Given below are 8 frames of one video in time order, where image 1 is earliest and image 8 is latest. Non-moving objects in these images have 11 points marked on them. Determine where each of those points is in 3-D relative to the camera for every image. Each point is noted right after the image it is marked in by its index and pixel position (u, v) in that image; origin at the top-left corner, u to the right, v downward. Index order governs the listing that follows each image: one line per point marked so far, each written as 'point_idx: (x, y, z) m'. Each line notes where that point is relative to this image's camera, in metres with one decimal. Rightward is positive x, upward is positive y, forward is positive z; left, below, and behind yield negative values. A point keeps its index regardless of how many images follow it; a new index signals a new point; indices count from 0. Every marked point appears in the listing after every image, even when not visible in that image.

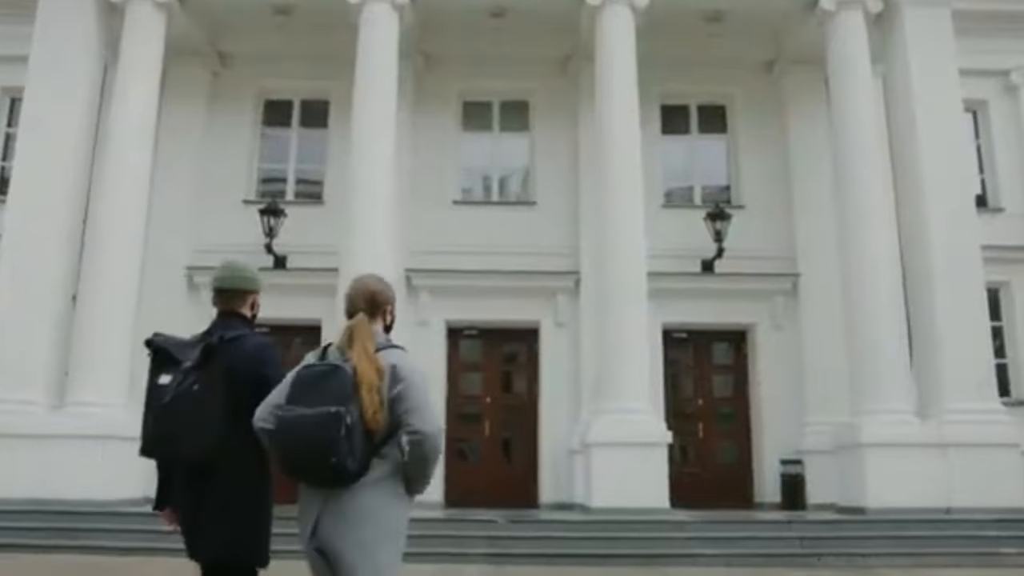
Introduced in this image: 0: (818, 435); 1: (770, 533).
0: (+4.9, -2.4, +15.6) m
1: (+3.1, -3.0, +11.8) m
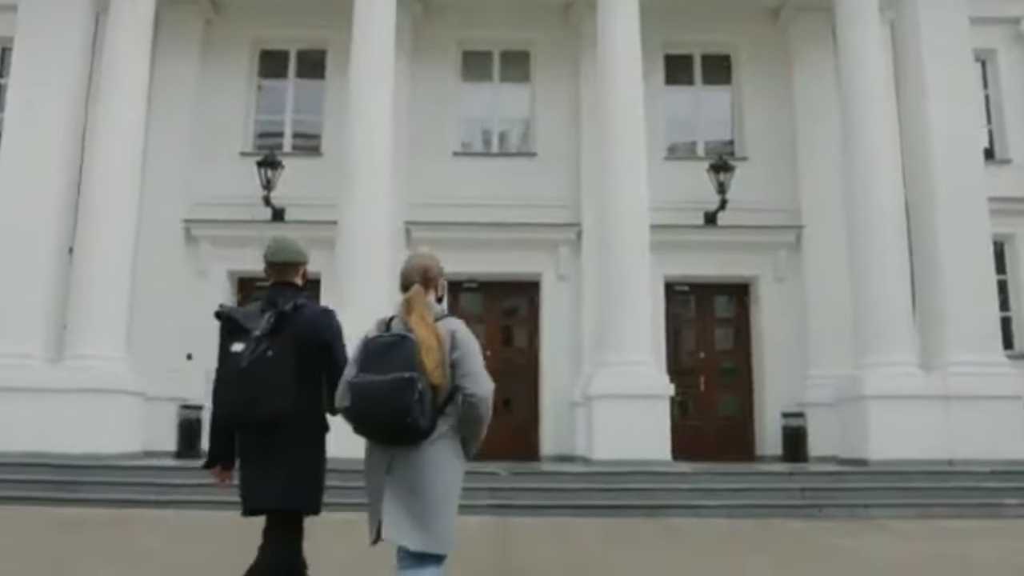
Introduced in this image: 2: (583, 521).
0: (+4.9, -1.6, +15.6) m
1: (+3.1, -2.4, +11.8) m
2: (+0.8, -2.6, +10.8) m
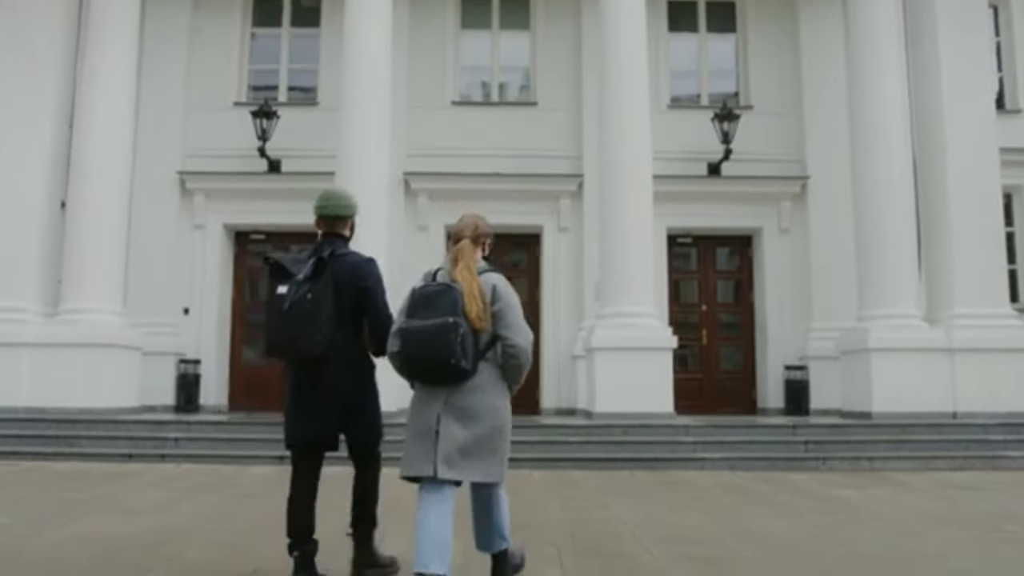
0: (+4.9, -0.8, +15.5) m
1: (+3.2, -1.8, +11.7) m
2: (+0.8, -2.0, +10.7) m
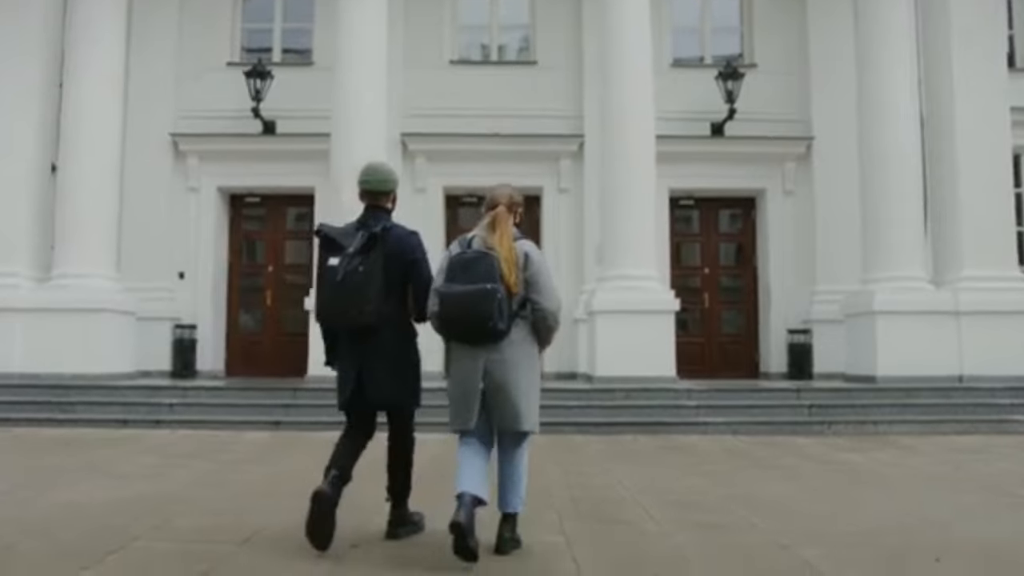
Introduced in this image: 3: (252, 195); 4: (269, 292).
0: (+4.9, -0.2, +15.2) m
1: (+3.2, -1.3, +11.5) m
2: (+0.8, -1.6, +10.5) m
3: (-4.3, +1.5, +16.1) m
4: (-4.0, -0.1, +16.0) m
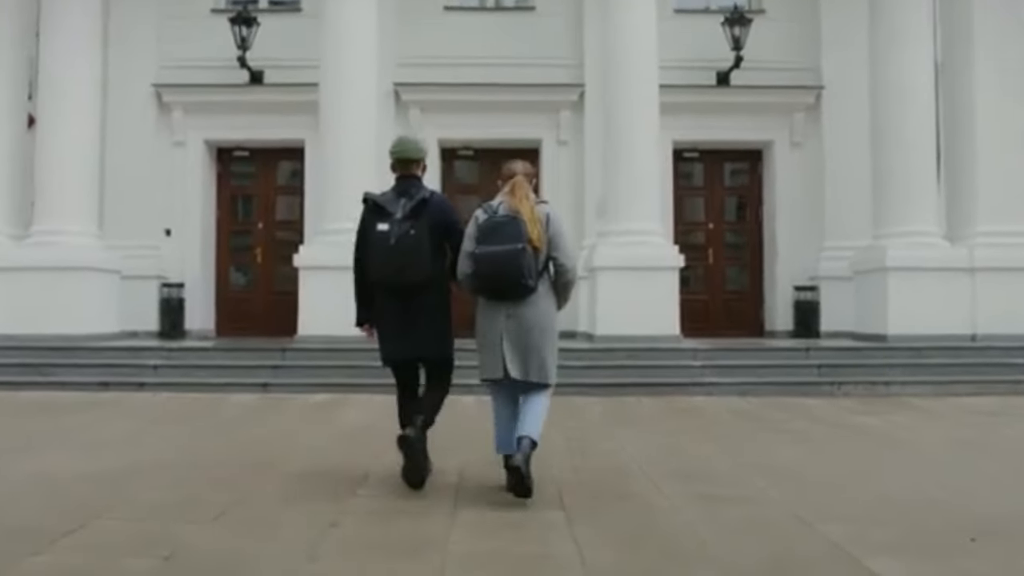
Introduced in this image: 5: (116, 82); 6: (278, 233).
0: (+4.9, +0.4, +14.8) m
1: (+3.1, -0.8, +11.1) m
2: (+0.8, -1.2, +10.1) m
3: (-4.3, +2.2, +15.6) m
4: (-4.0, +0.6, +15.5) m
5: (-6.1, +3.2, +15.0) m
6: (-3.7, +0.9, +15.6) m
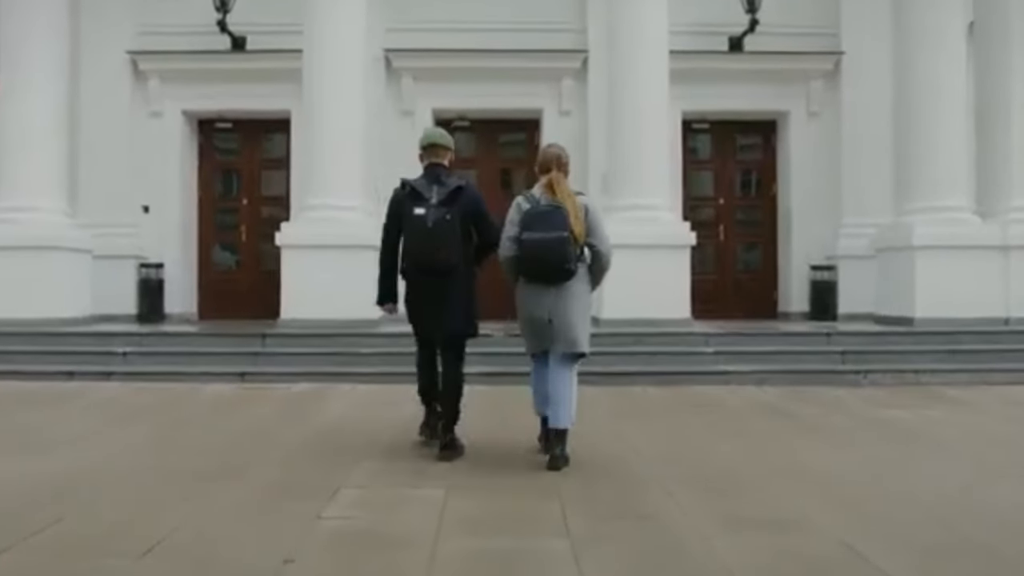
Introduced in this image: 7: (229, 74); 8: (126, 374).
0: (+4.9, +0.7, +13.9) m
1: (+3.1, -0.6, +10.2) m
2: (+0.8, -1.0, +9.3) m
3: (-4.4, +2.5, +14.7) m
4: (-4.0, +0.9, +14.7) m
5: (-6.1, +3.5, +14.1) m
6: (-3.7, +1.2, +14.7) m
7: (-4.1, +3.1, +14.2) m
8: (-3.9, -0.9, +9.9) m
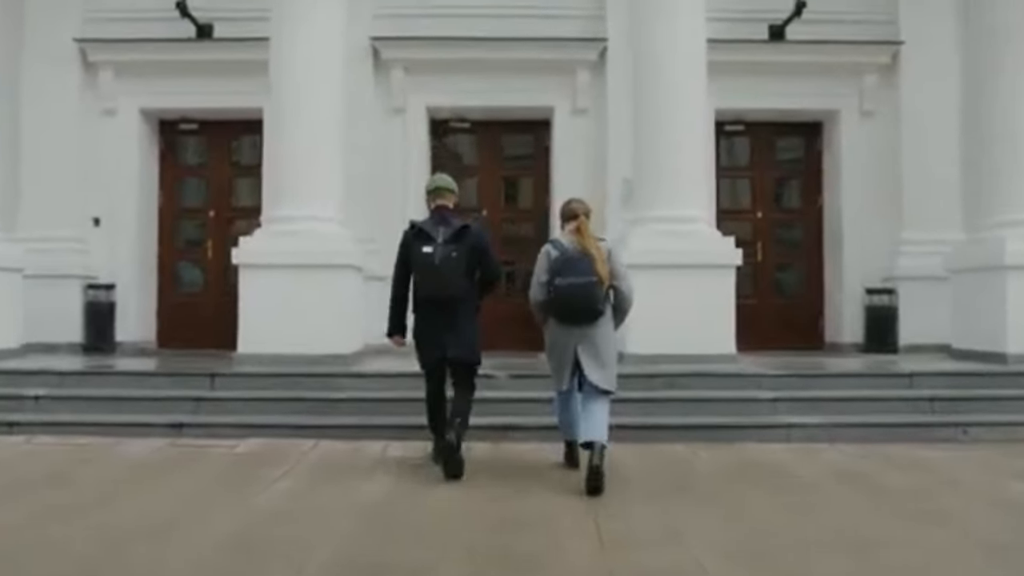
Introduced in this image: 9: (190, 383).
0: (+5.0, +0.4, +11.9) m
1: (+3.2, -0.9, +8.3) m
2: (+0.8, -1.2, +7.3) m
3: (-4.3, +2.2, +12.8) m
4: (-3.9, +0.6, +12.7) m
5: (-6.0, +3.2, +12.2) m
6: (-3.7, +0.9, +12.8) m
7: (-4.0, +2.8, +12.3) m
8: (-3.8, -1.1, +8.0) m
9: (-2.7, -0.8, +8.4) m
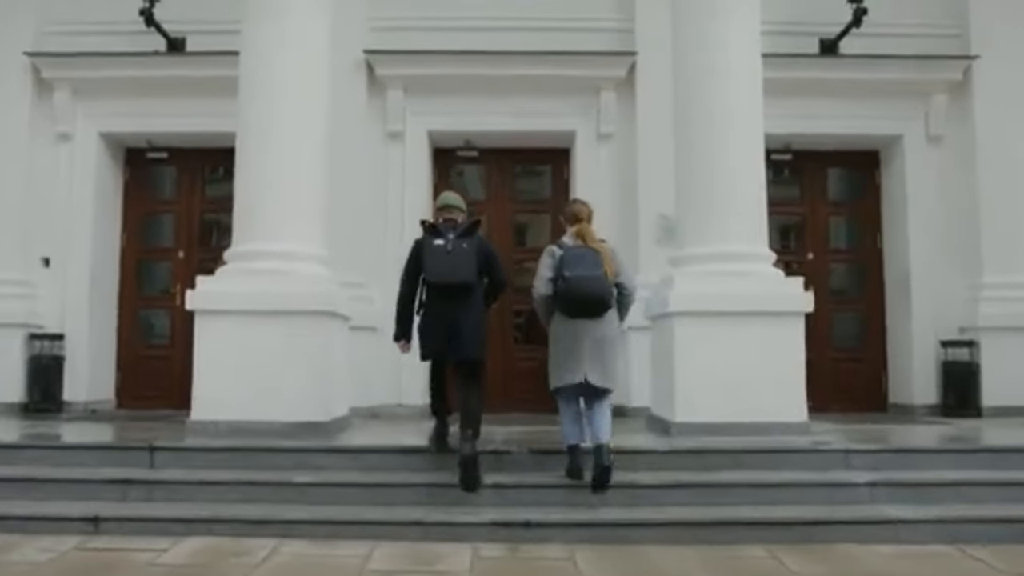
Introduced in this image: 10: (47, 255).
0: (+5.1, -0.2, +10.2) m
1: (+3.3, -1.2, +6.5) m
2: (+0.9, -1.5, +5.5) m
3: (-4.1, +1.6, +11.2) m
4: (-3.8, 0.0, +11.1) m
5: (-5.8, +2.6, +10.7) m
6: (-3.5, +0.3, +11.1) m
7: (-3.9, +2.2, +10.7) m
8: (-3.7, -1.4, +6.2) m
9: (-2.6, -1.2, +6.6) m
10: (-5.1, +0.3, +10.6) m
